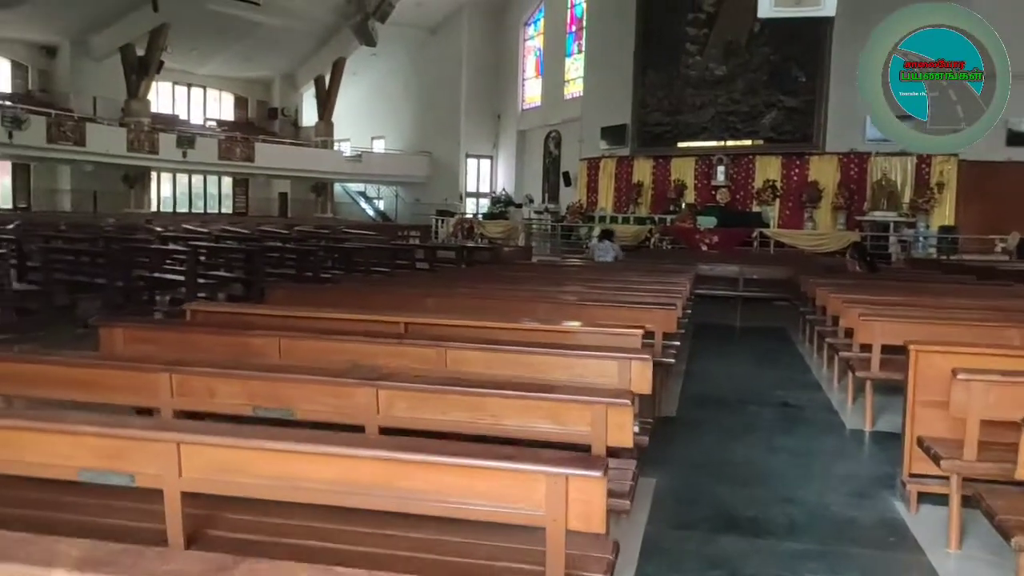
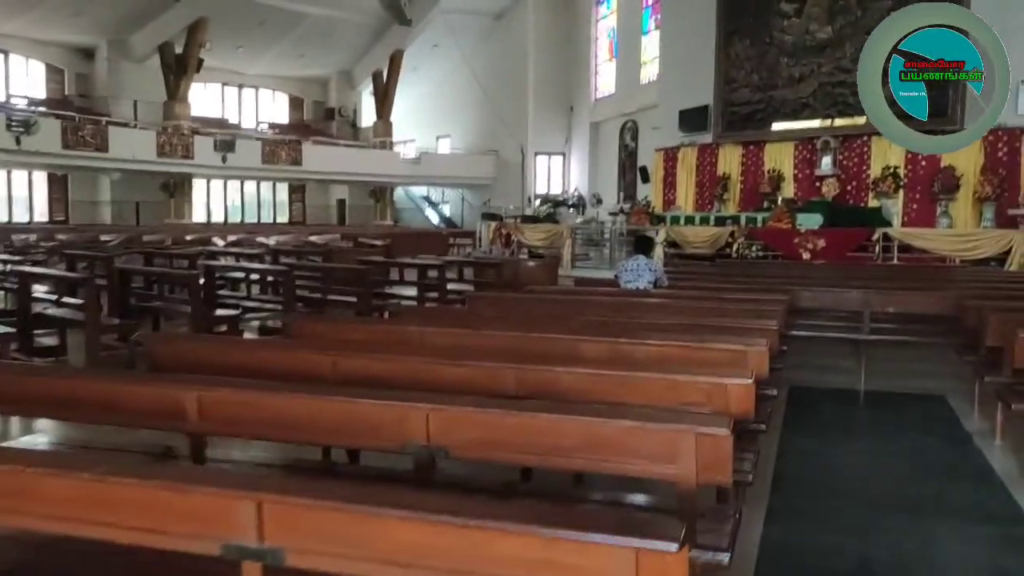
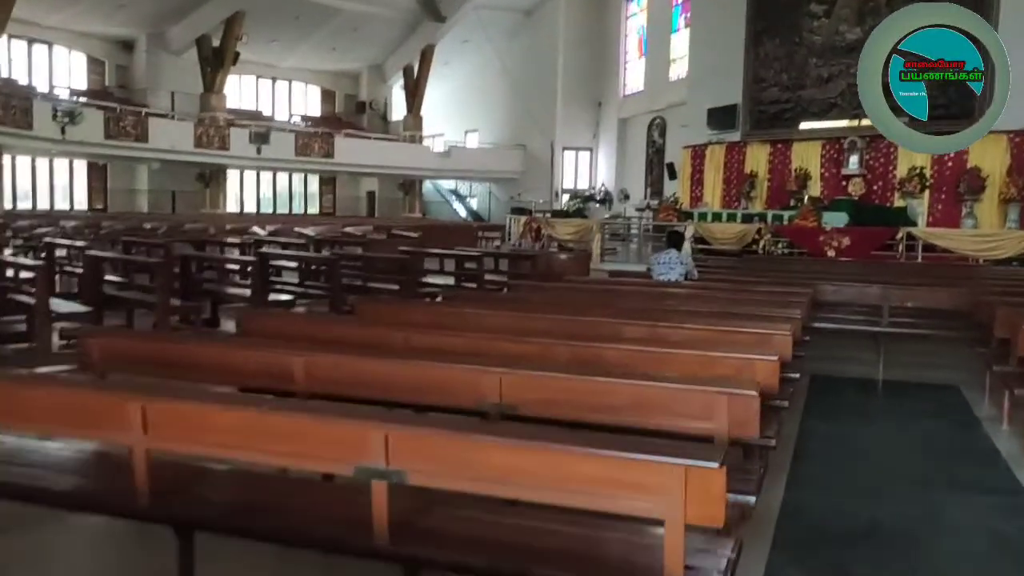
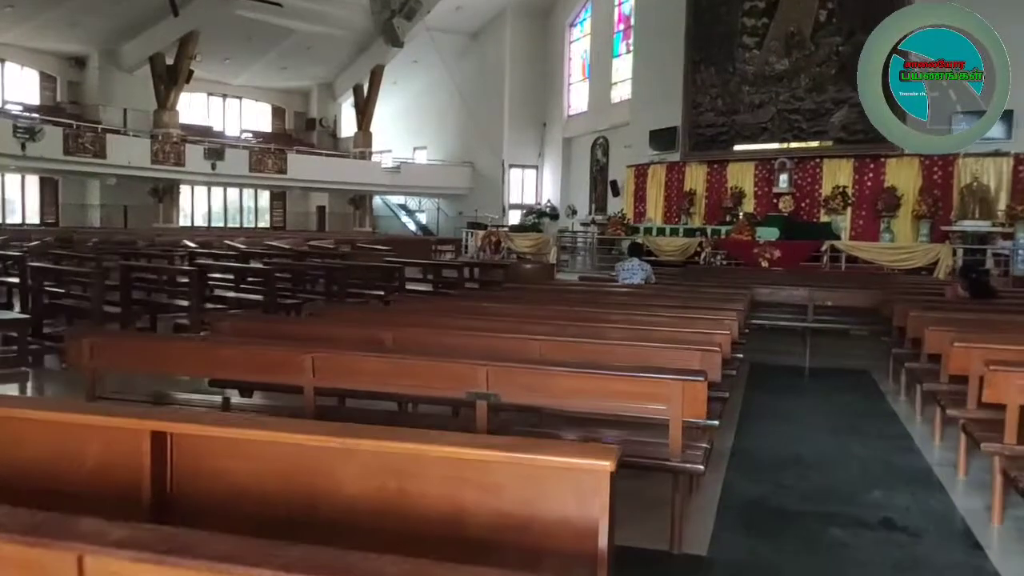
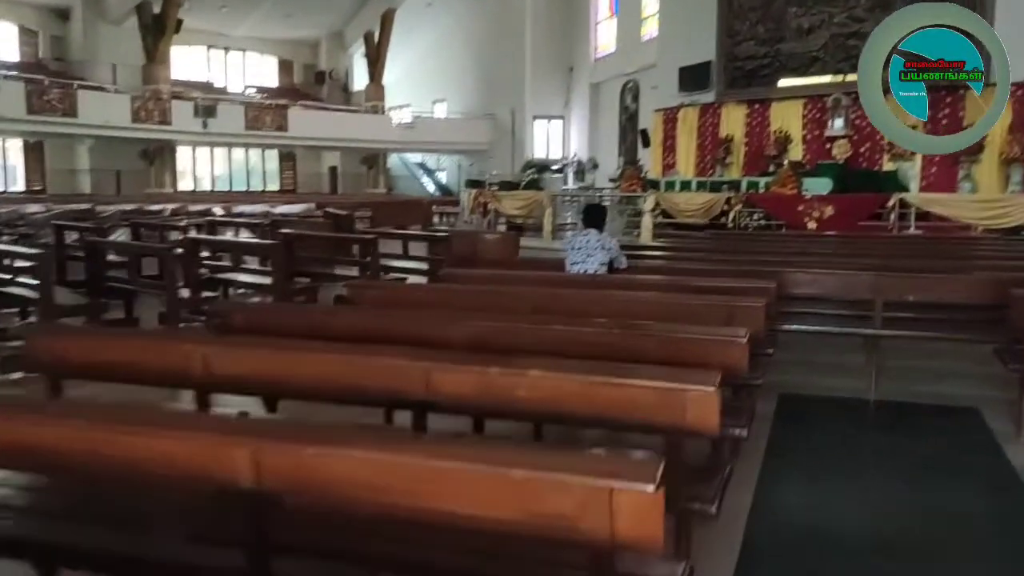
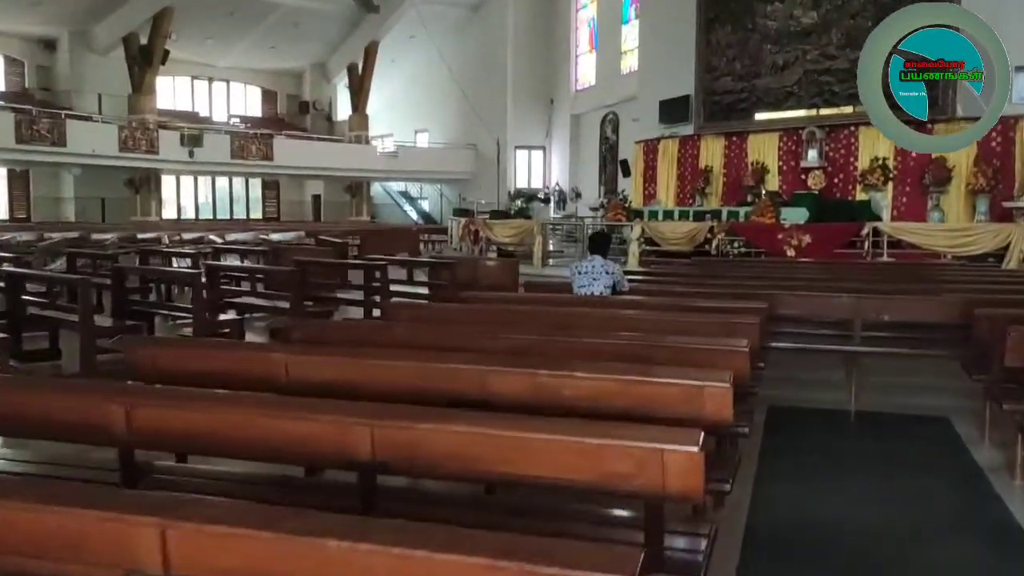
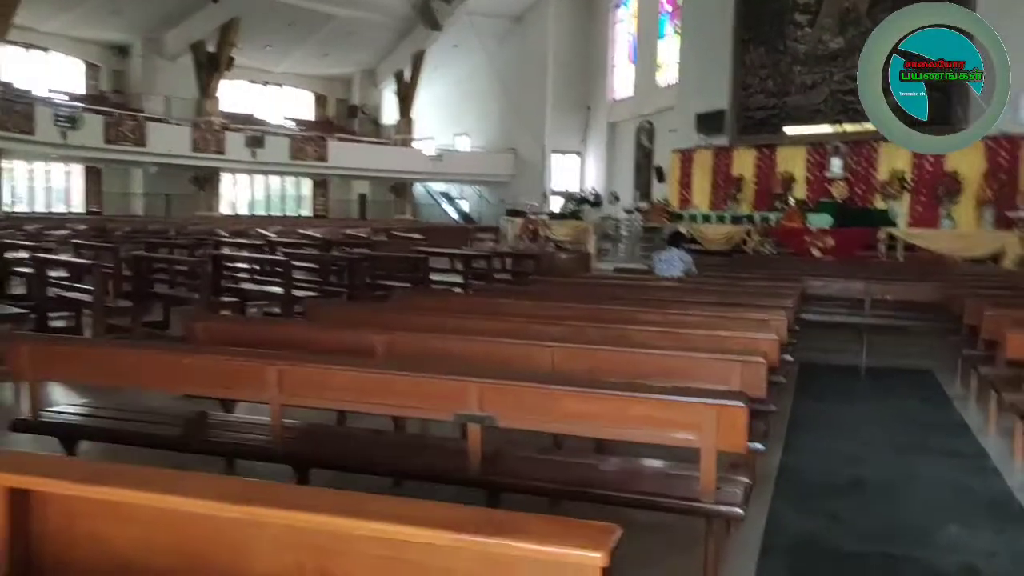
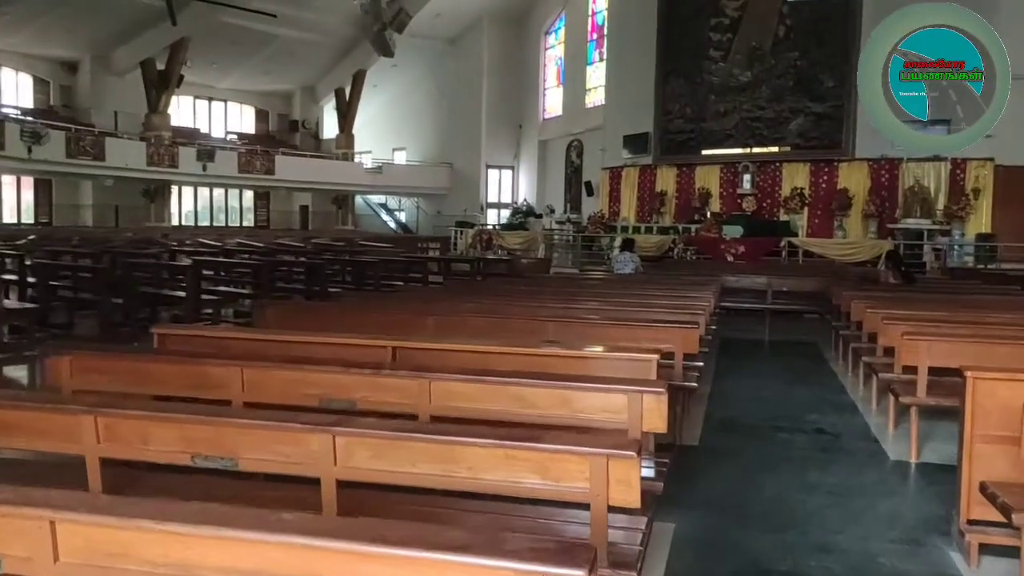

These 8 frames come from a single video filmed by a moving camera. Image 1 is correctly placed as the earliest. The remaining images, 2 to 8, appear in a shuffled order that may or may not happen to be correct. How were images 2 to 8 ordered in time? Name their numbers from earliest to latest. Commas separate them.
8, 4, 7, 3, 2, 6, 5
